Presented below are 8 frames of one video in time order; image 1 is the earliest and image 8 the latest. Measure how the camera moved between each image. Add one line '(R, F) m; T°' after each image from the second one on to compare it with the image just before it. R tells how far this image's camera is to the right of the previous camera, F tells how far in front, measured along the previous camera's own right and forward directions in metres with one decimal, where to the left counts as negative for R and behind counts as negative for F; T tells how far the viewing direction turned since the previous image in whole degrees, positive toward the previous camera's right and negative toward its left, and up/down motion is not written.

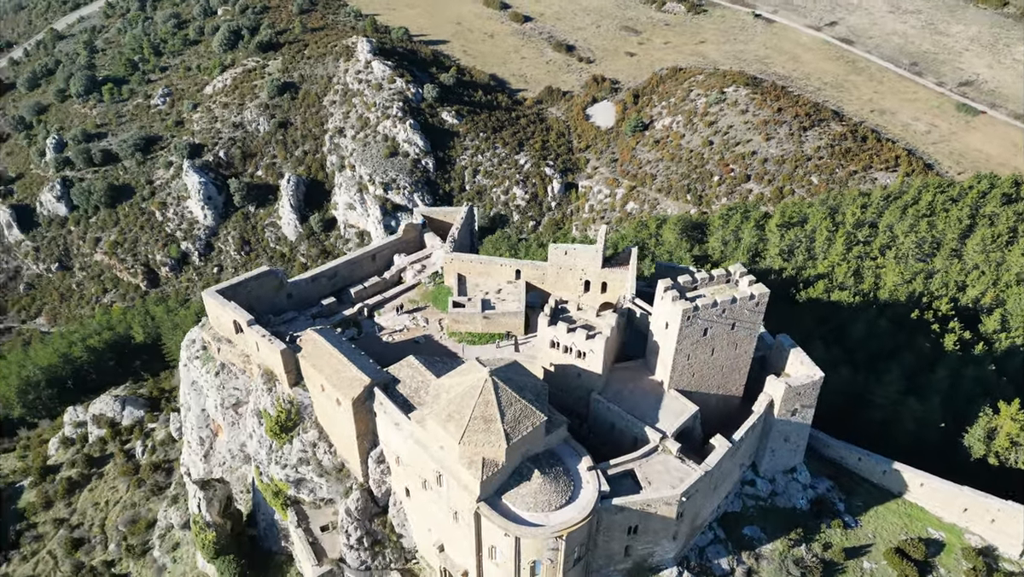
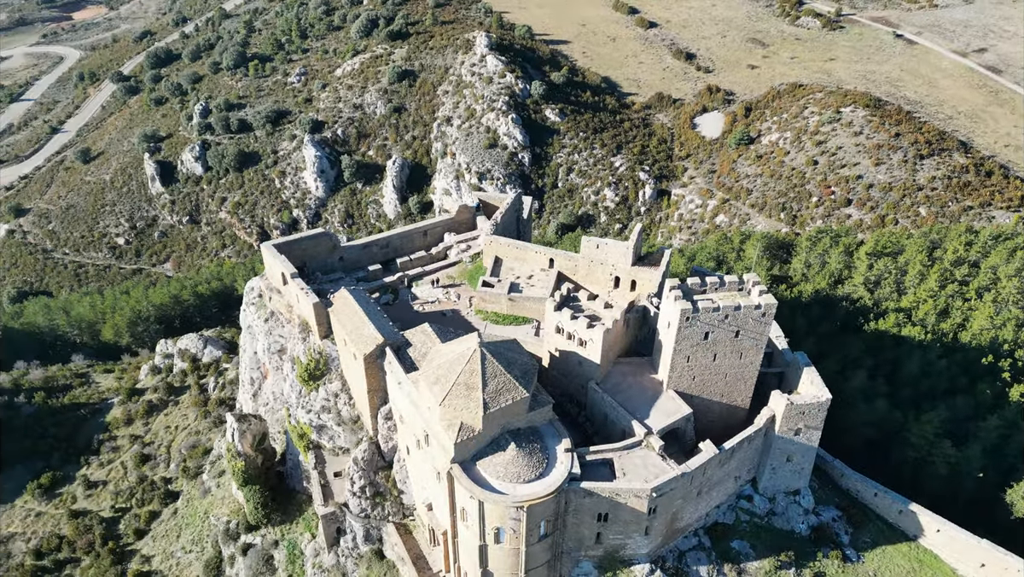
(+4.5, -0.8) m; -10°
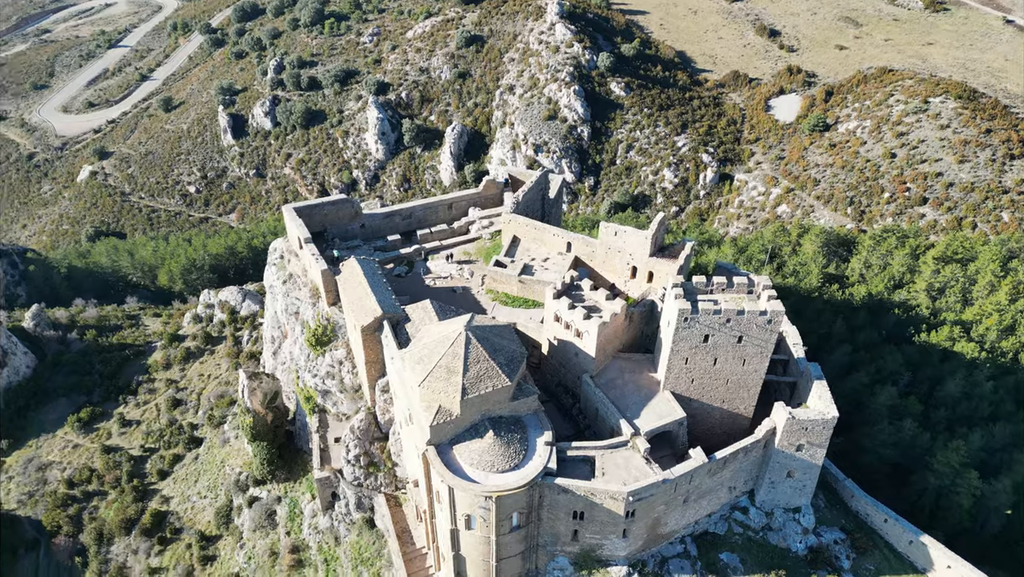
(+3.0, +1.0) m; -6°
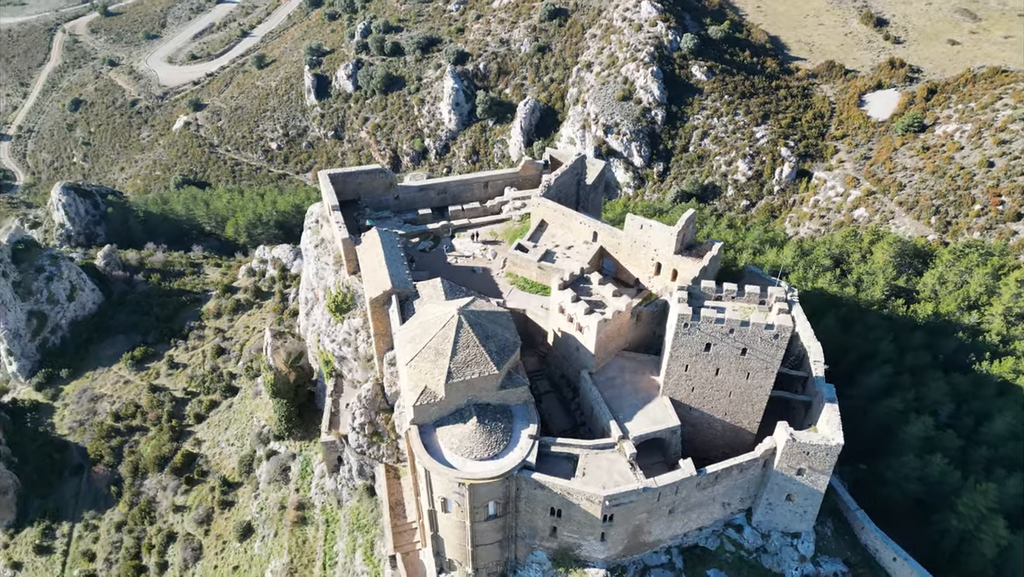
(+3.0, +0.7) m; -7°
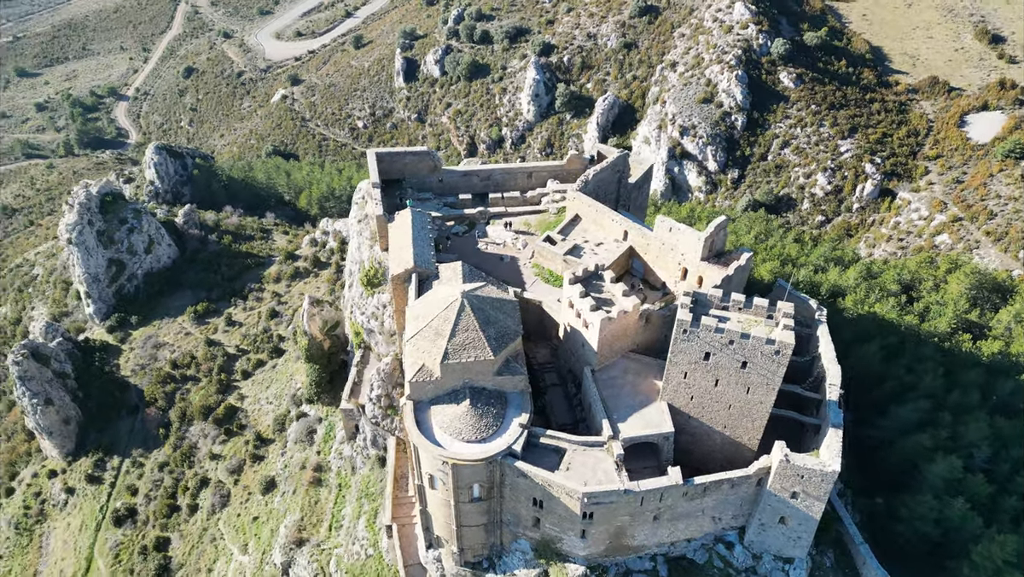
(+2.9, -0.1) m; -7°
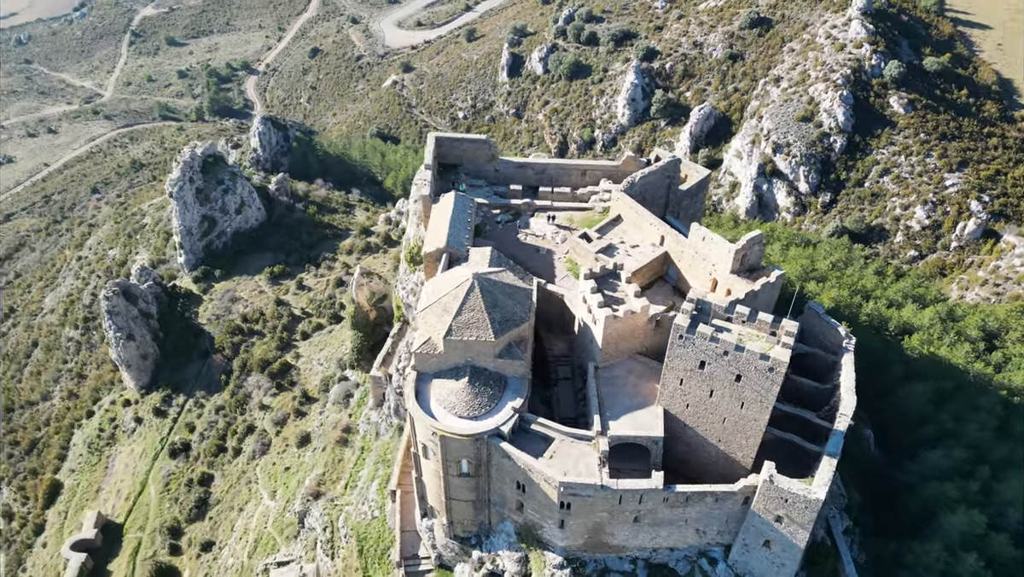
(+3.4, -0.4) m; -8°
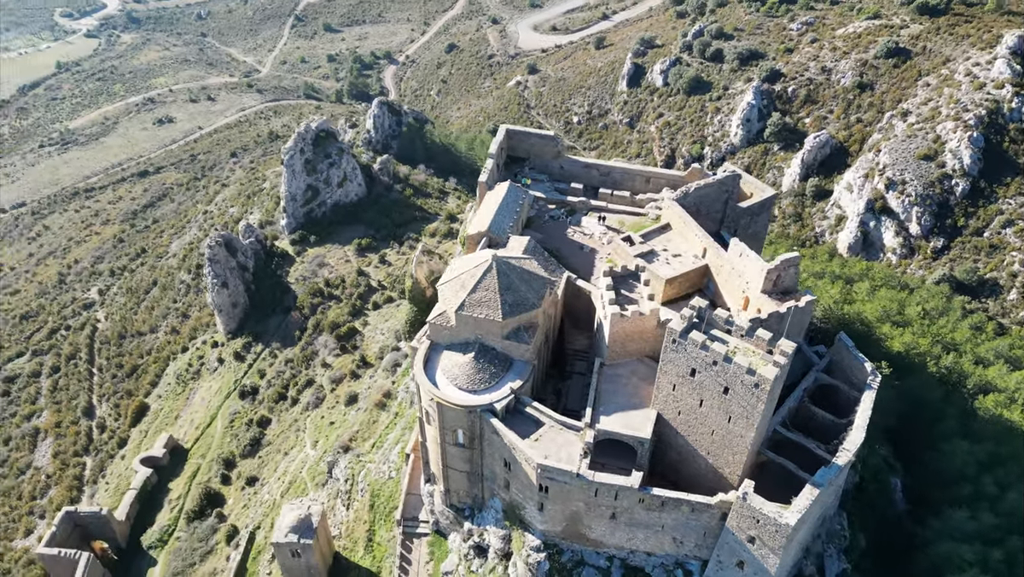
(+4.0, -0.7) m; -9°
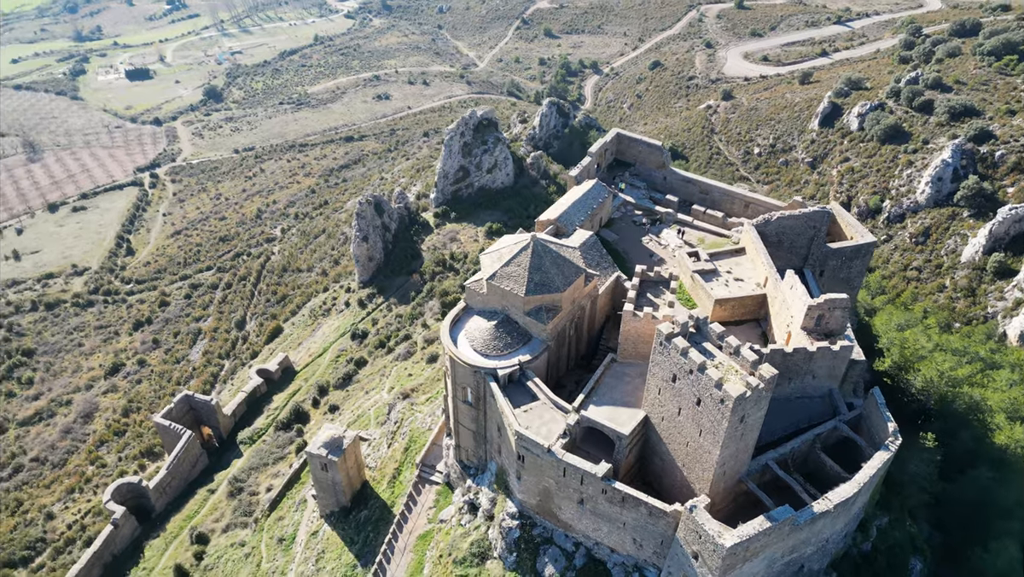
(+6.4, -0.9) m; -15°
